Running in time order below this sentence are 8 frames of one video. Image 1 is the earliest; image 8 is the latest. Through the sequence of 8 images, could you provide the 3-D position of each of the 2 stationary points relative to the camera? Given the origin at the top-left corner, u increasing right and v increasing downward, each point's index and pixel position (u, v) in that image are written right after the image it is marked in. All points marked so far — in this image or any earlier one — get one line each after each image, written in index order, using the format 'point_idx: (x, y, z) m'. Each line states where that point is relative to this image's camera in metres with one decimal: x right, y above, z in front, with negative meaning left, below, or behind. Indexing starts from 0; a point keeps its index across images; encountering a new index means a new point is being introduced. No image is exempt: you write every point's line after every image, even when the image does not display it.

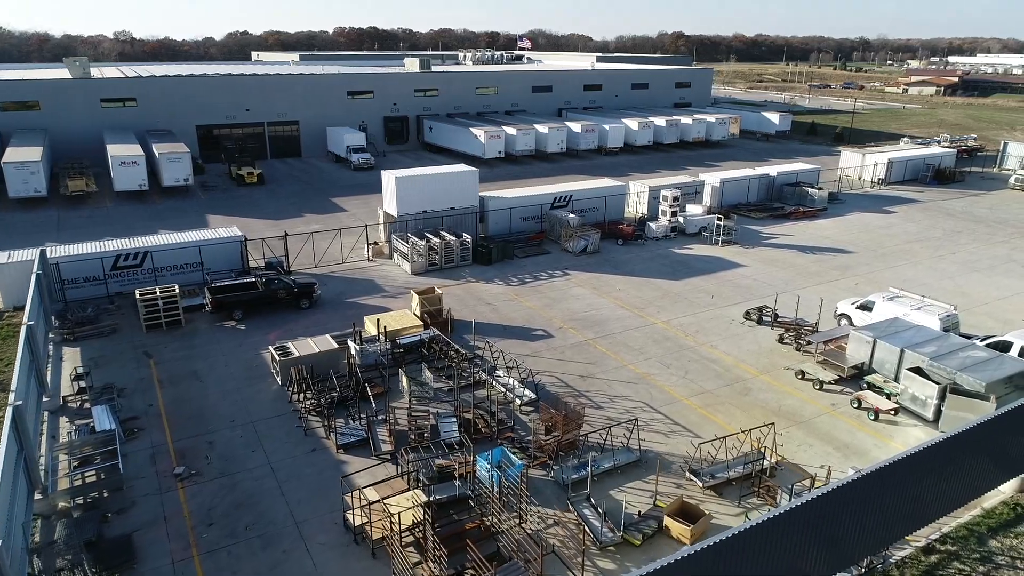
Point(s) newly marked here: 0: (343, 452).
0: (-4.3, -4.2, +17.6) m
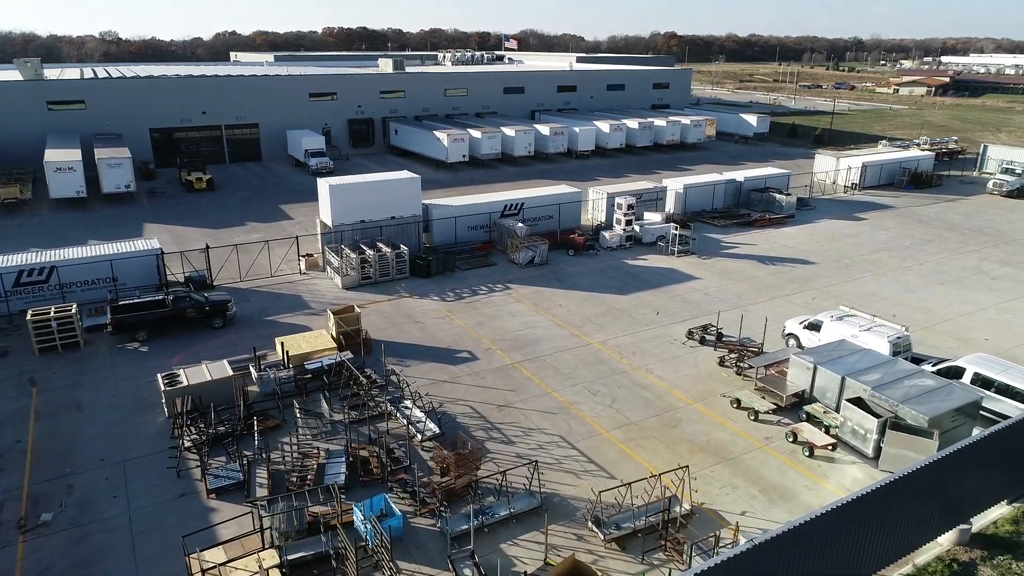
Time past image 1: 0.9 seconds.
0: (-6.9, -4.8, +15.9) m
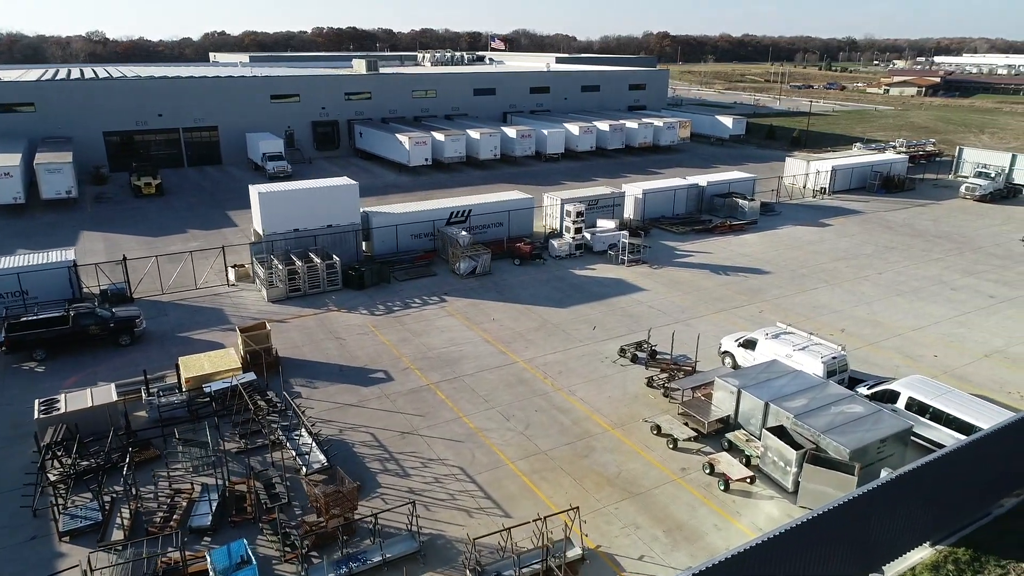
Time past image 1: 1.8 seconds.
0: (-9.4, -5.3, +14.6) m
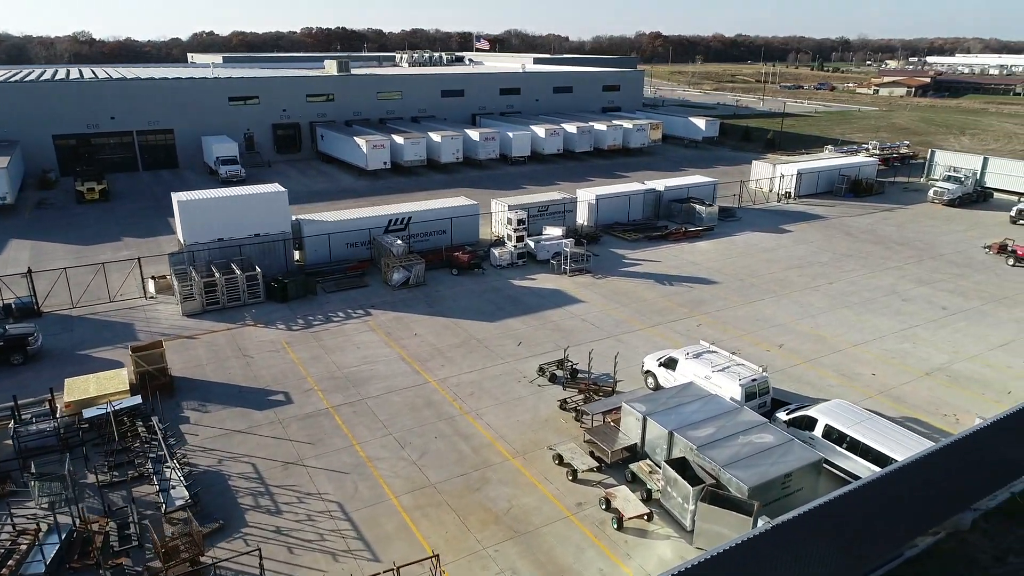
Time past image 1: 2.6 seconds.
0: (-12.1, -5.8, +13.3) m
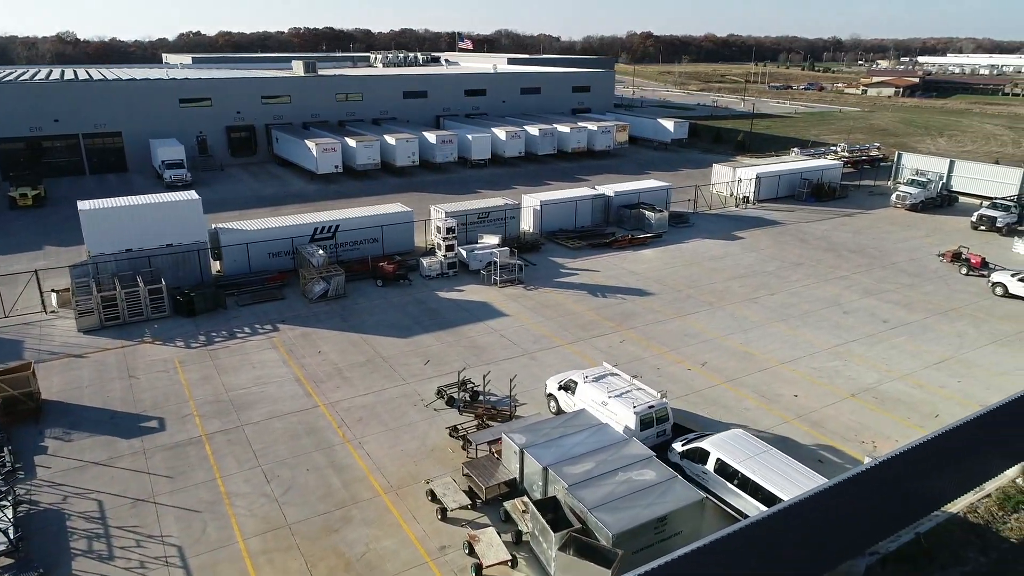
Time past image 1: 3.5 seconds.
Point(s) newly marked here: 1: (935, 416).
0: (-15.0, -6.3, +11.9) m
1: (+11.9, -3.6, +19.5) m
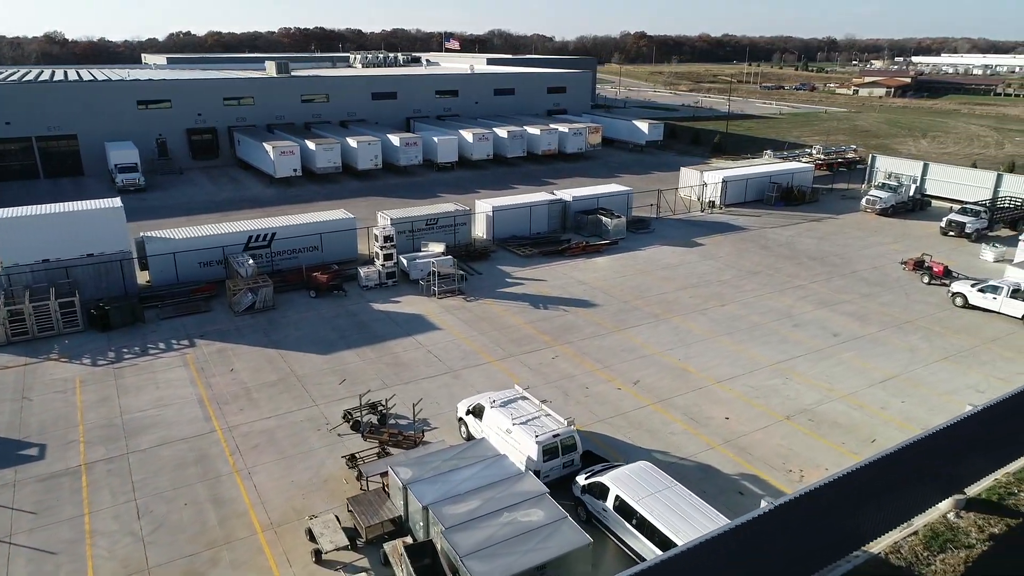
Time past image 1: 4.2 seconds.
0: (-17.4, -6.8, +10.6) m
1: (+9.5, -4.0, +18.3) m
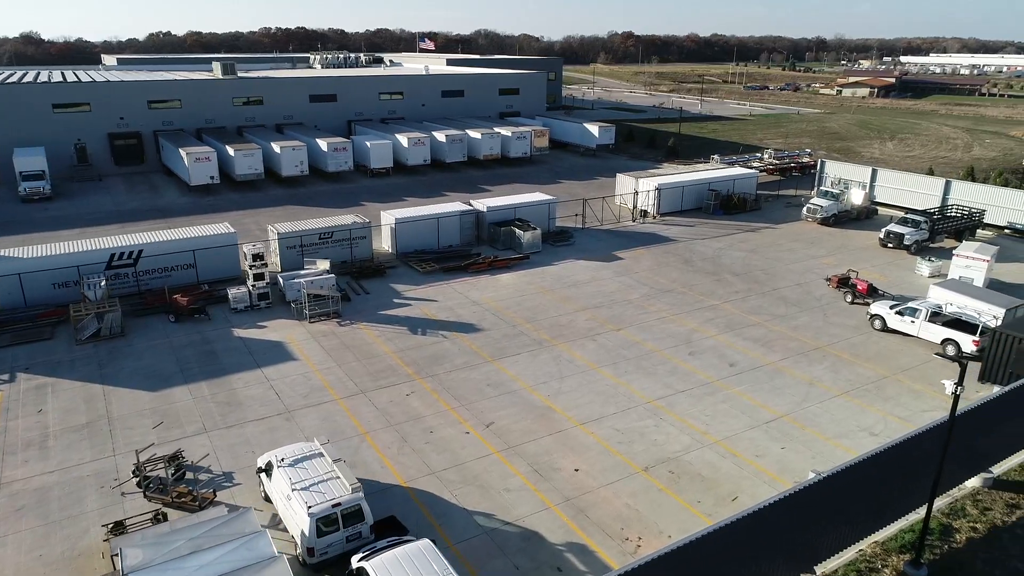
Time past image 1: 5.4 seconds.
0: (-21.8, -7.7, +8.2) m
1: (+5.1, -4.9, +16.0) m
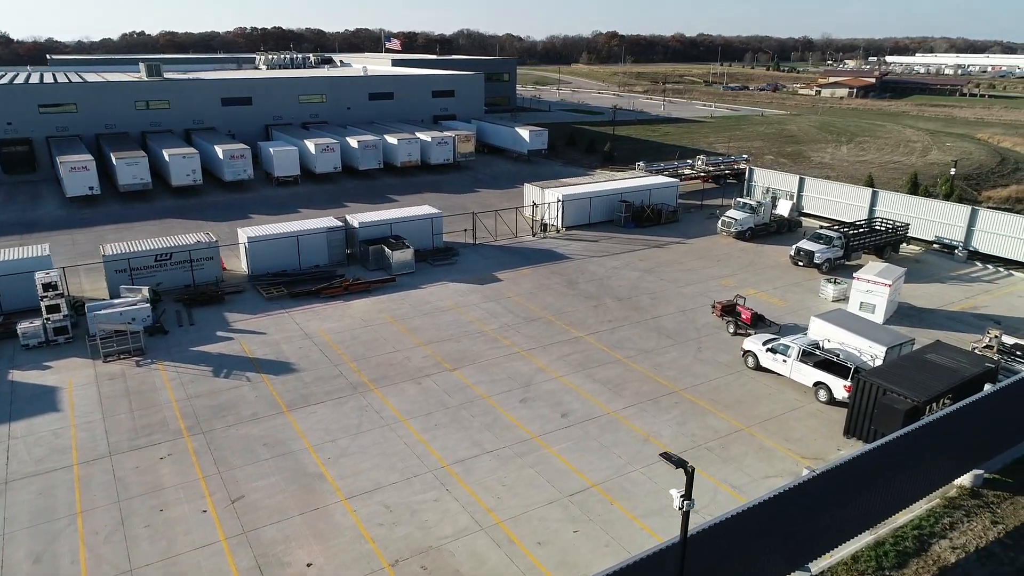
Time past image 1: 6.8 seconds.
0: (-27.3, -8.8, +4.9) m
1: (-0.5, -5.9, +12.9) m
